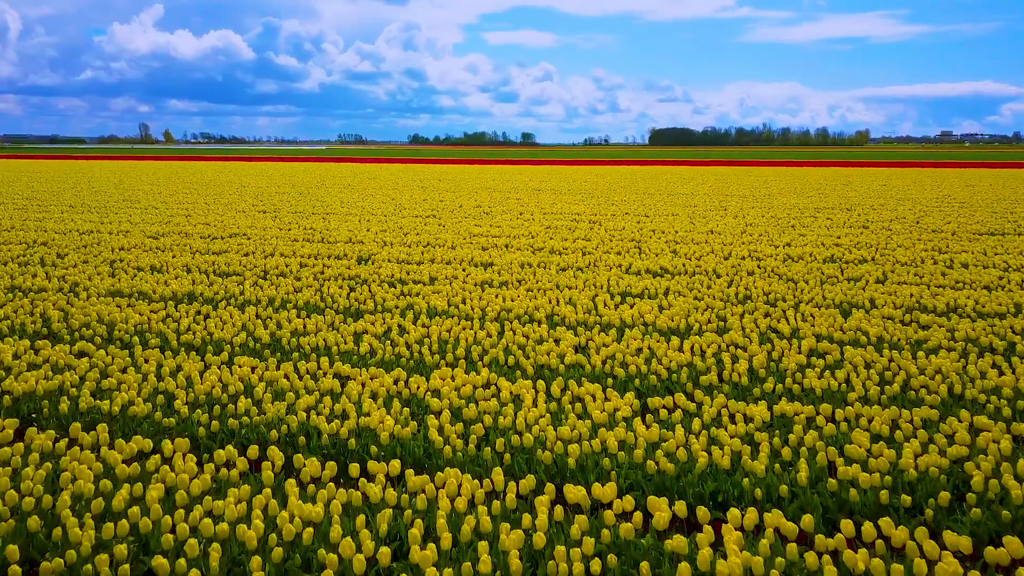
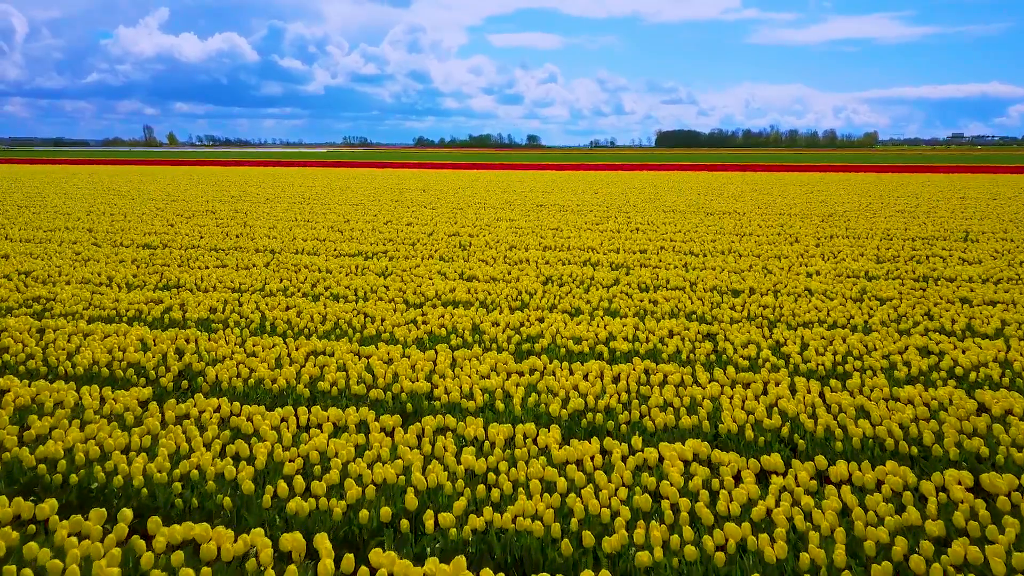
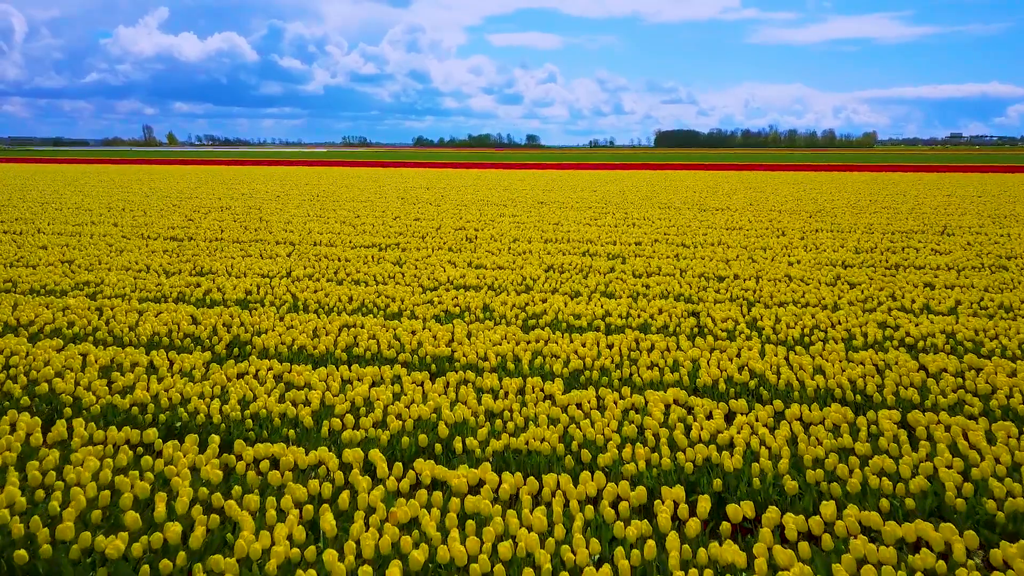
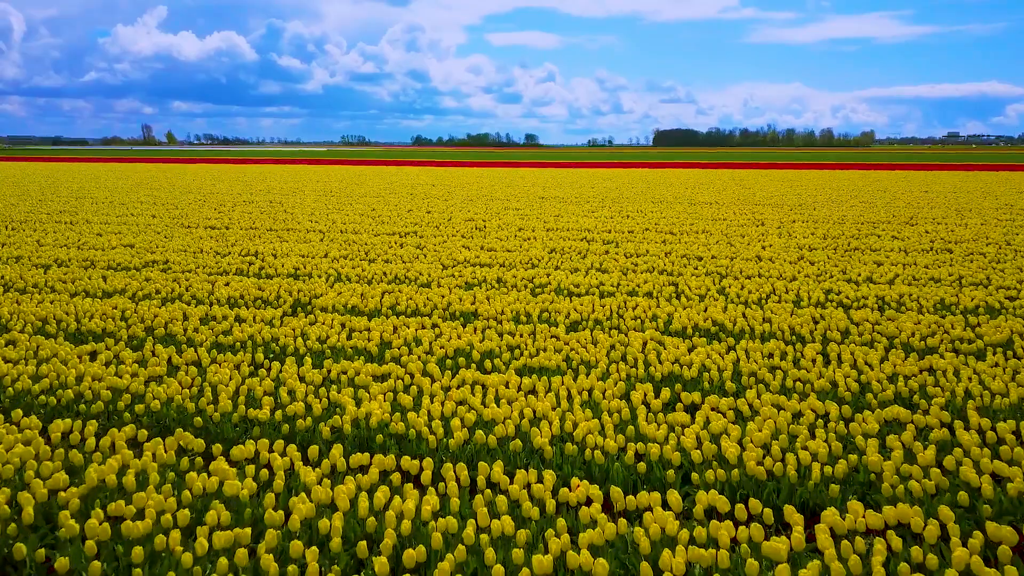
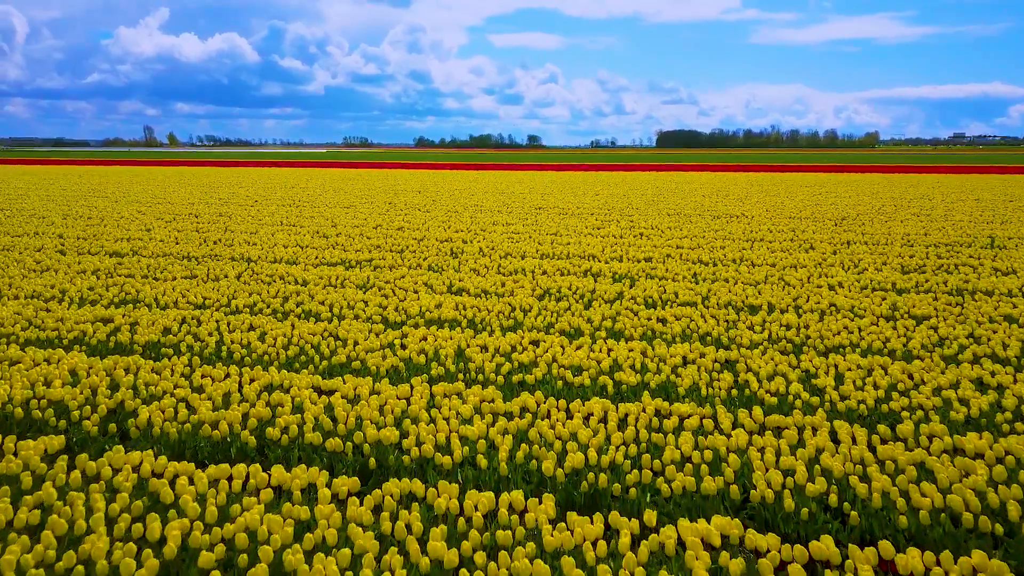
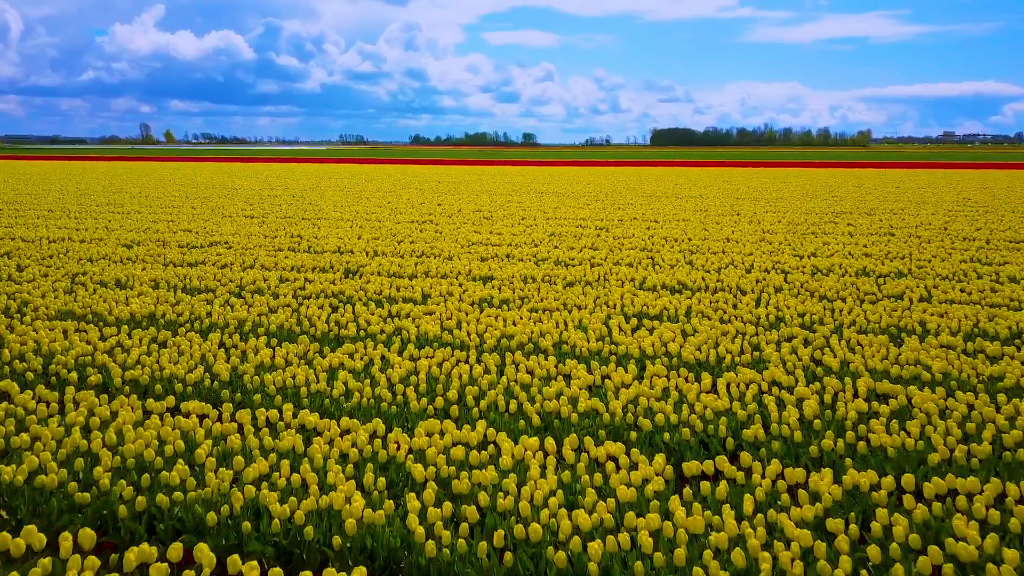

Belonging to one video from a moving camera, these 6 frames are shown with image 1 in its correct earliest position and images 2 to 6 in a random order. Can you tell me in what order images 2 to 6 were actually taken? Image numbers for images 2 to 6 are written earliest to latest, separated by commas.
6, 4, 3, 2, 5
